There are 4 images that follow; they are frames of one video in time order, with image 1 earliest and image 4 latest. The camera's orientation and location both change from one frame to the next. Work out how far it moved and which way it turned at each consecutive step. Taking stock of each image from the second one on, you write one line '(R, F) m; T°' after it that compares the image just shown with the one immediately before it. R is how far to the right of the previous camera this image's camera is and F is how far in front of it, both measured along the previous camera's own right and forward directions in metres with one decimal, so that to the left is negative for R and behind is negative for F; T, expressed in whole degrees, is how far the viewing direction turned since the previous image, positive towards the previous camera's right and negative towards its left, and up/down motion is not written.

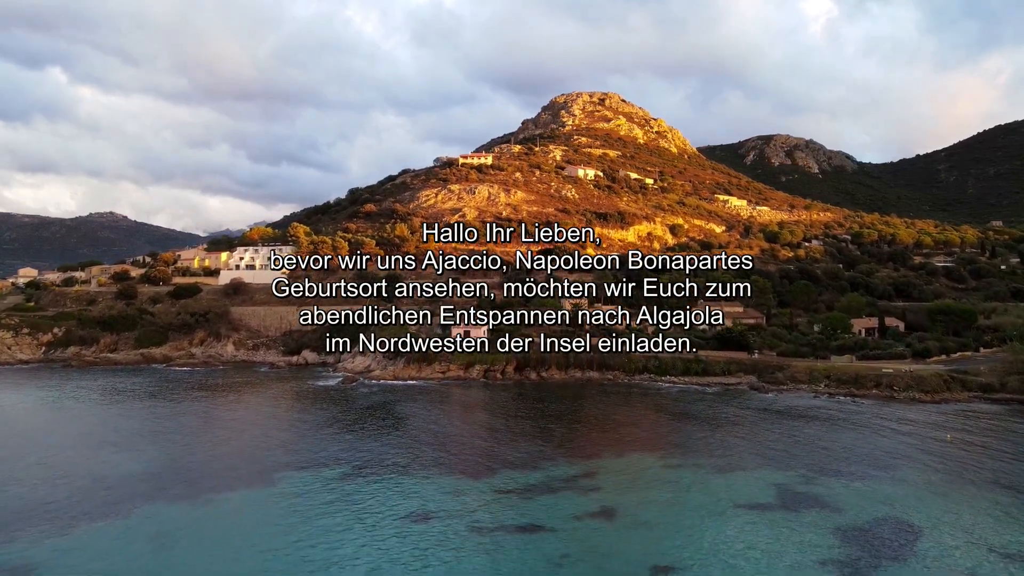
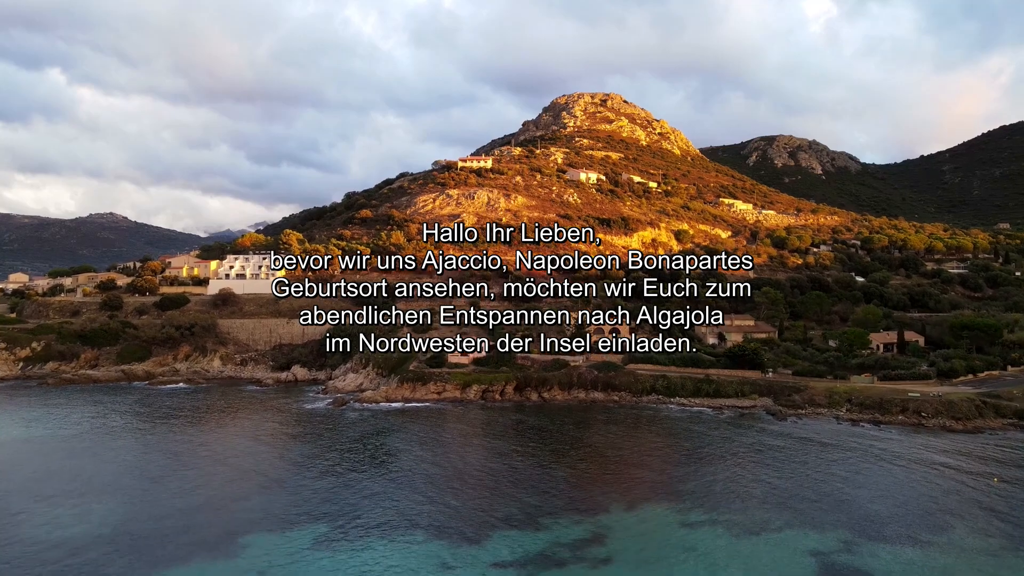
(+0.1, +2.6) m; 0°
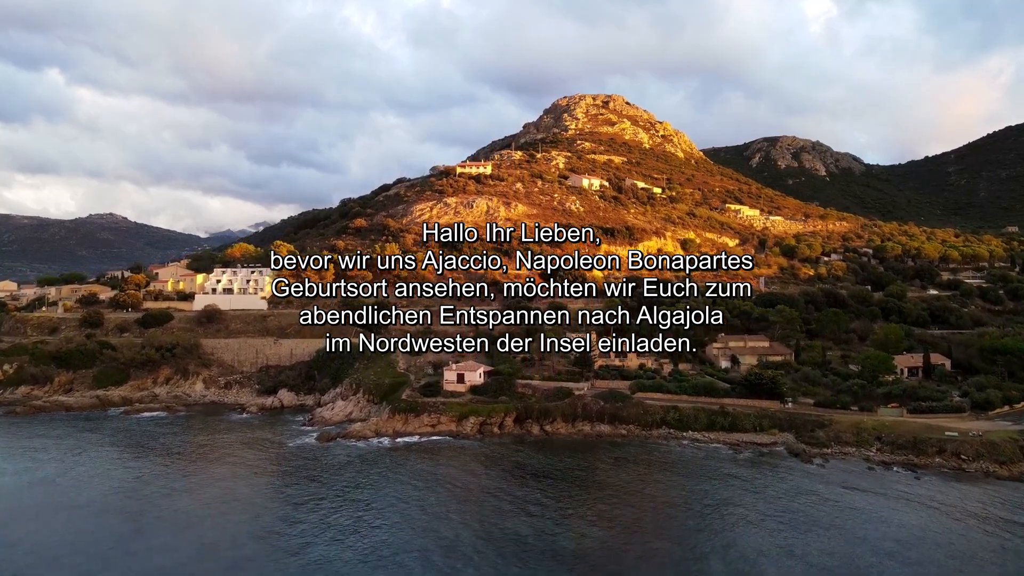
(0.0, +3.1) m; 0°
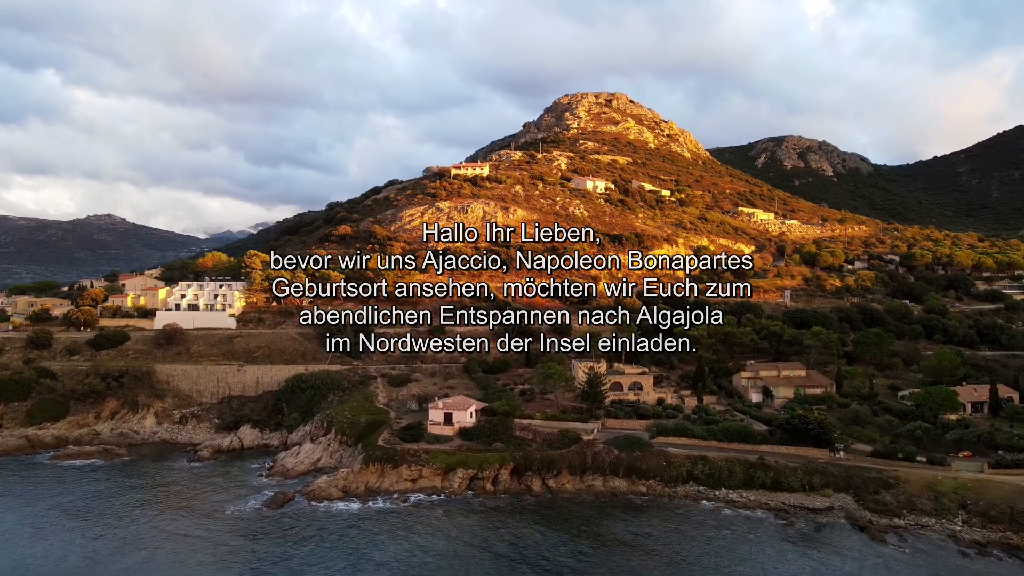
(+0.2, +6.8) m; 0°
